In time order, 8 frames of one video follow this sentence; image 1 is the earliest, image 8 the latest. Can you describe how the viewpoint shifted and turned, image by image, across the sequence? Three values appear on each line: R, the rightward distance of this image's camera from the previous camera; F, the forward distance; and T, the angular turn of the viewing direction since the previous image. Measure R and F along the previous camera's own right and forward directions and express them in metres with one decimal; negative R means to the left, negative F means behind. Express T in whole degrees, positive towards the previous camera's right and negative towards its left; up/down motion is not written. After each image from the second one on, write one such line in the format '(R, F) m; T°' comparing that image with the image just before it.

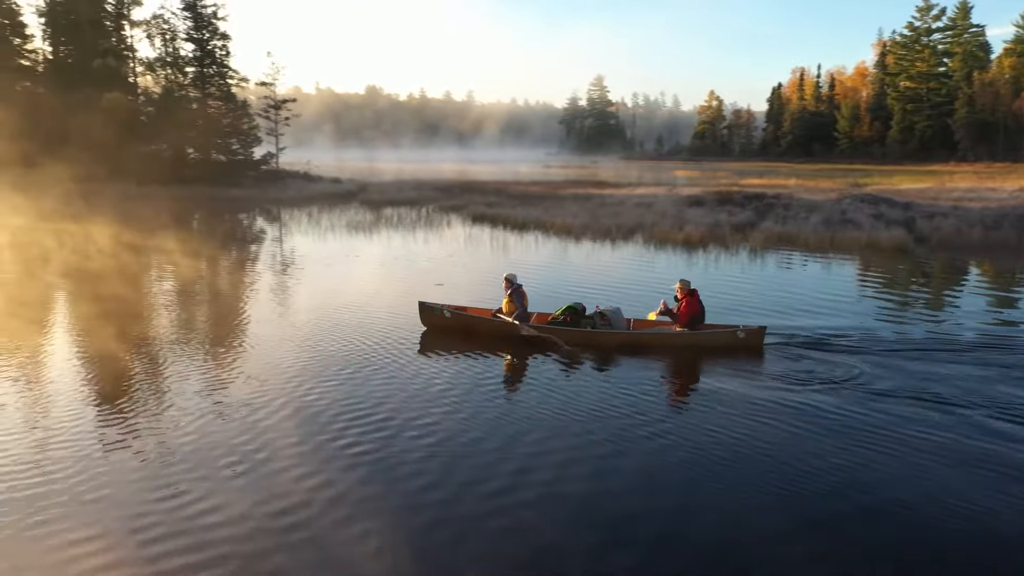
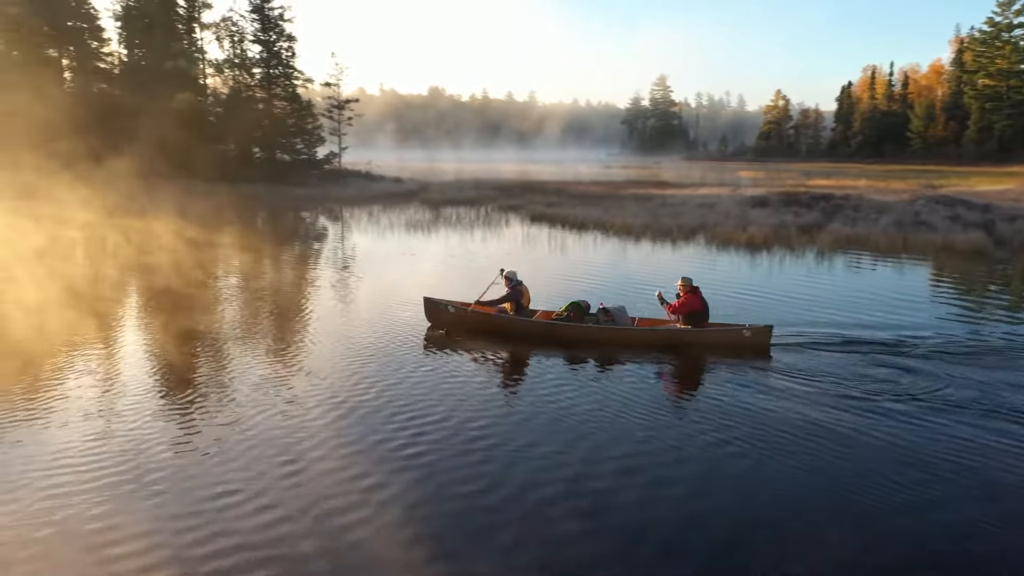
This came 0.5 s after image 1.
(0.0, +0.2) m; -4°
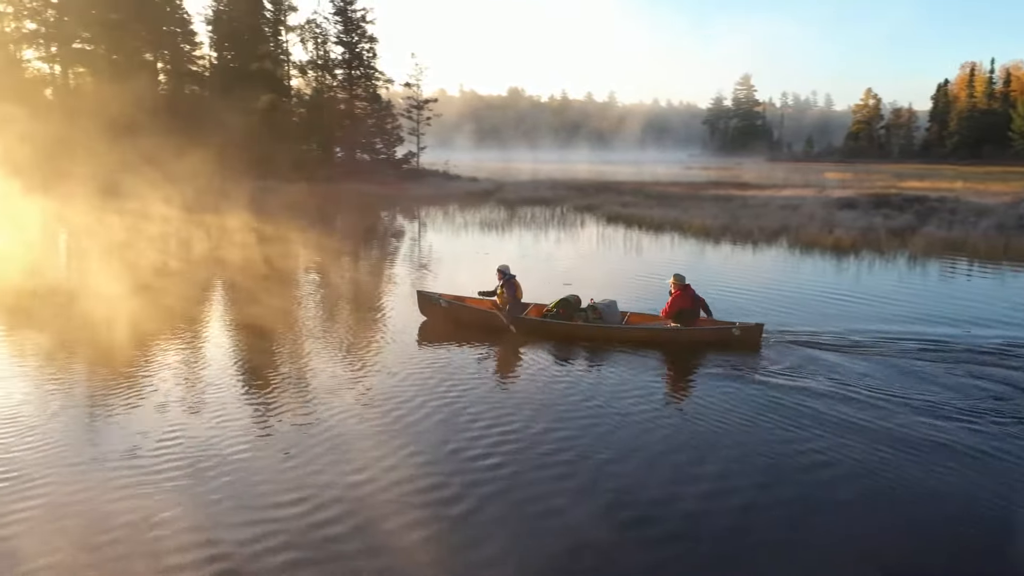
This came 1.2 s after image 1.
(+0.1, +0.3) m; -5°
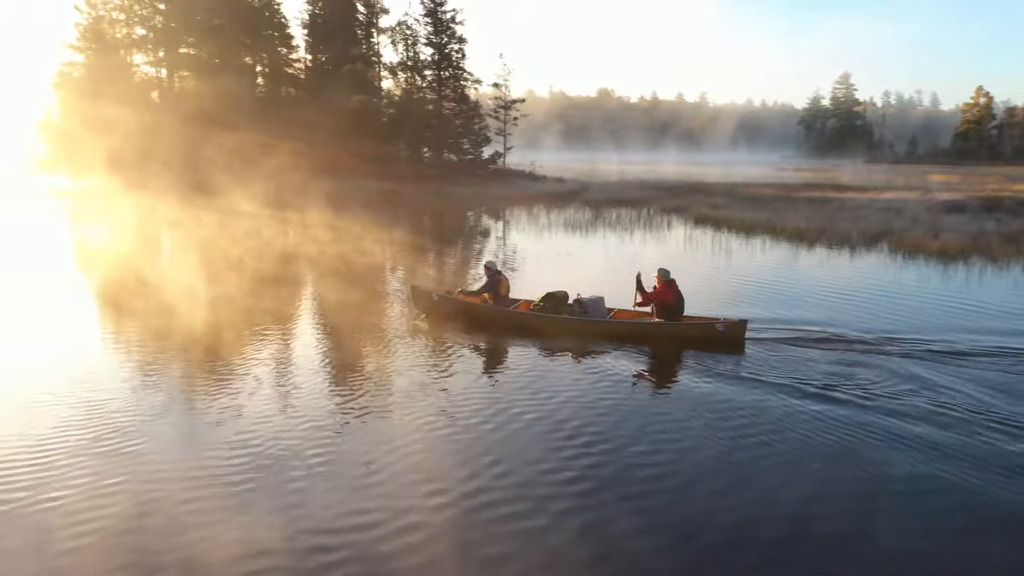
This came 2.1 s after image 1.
(+0.1, +0.3) m; -6°
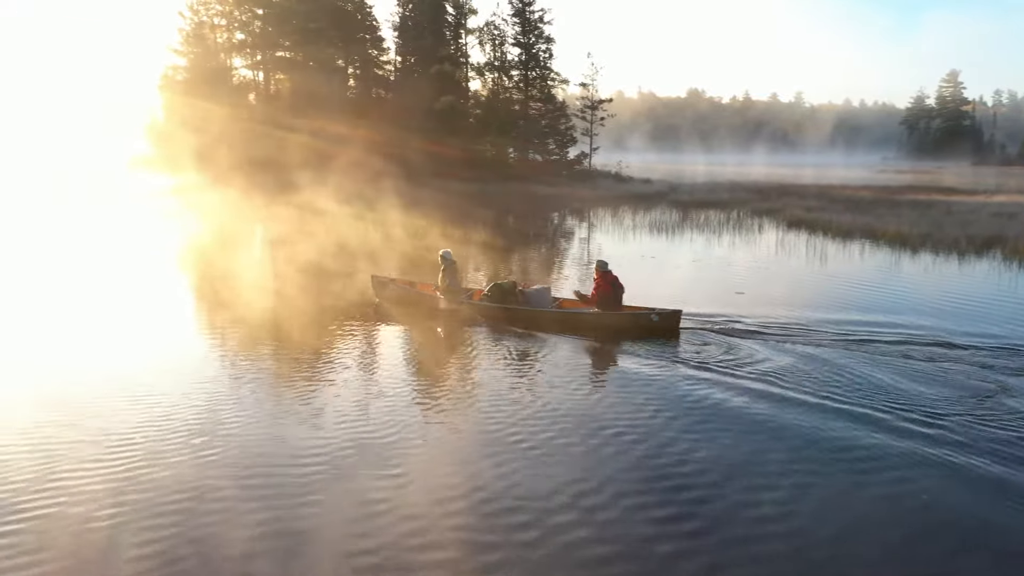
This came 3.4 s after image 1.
(+0.1, +0.4) m; -6°
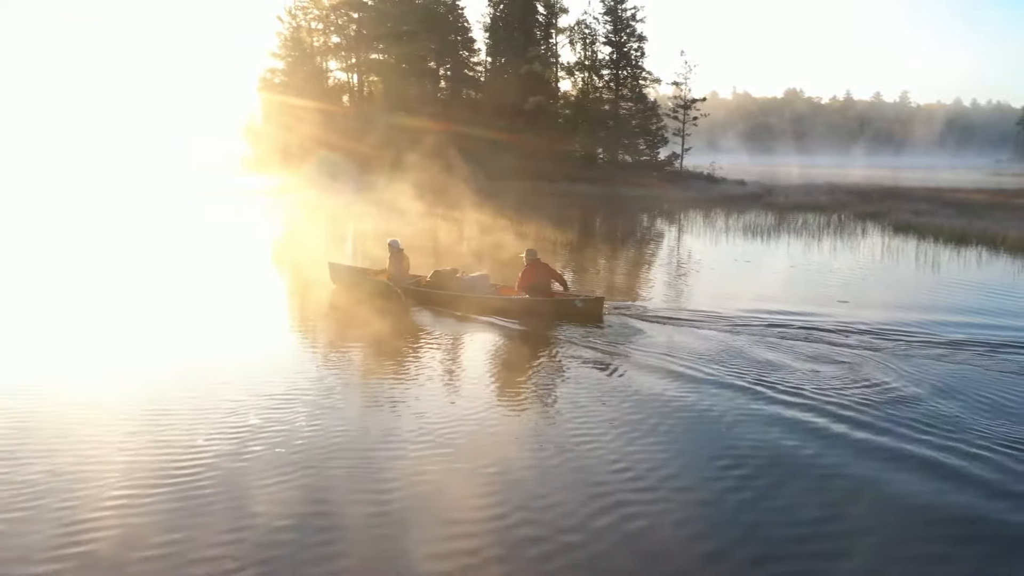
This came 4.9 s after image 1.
(+0.1, +0.5) m; -6°
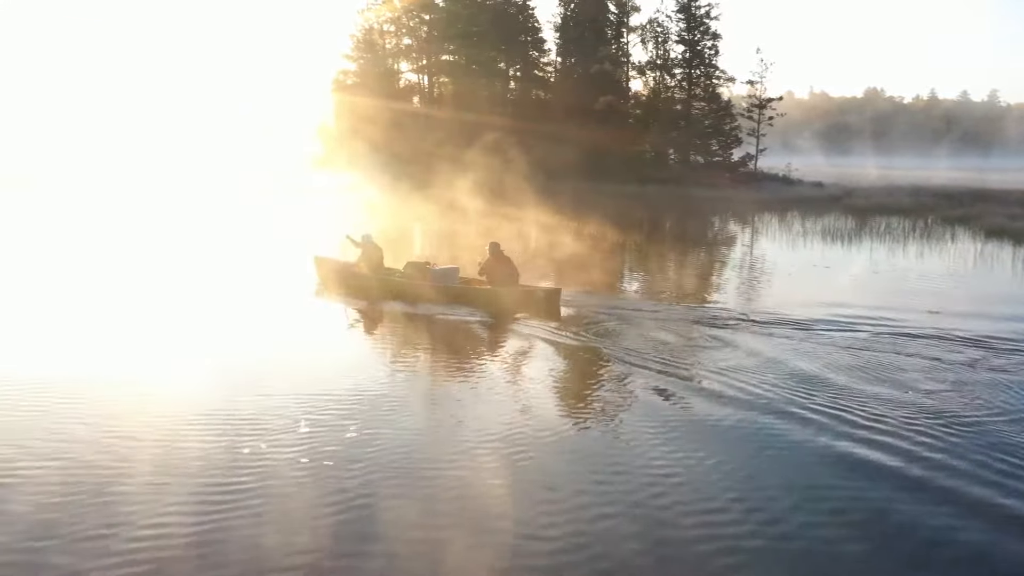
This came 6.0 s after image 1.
(0.0, +0.4) m; -5°
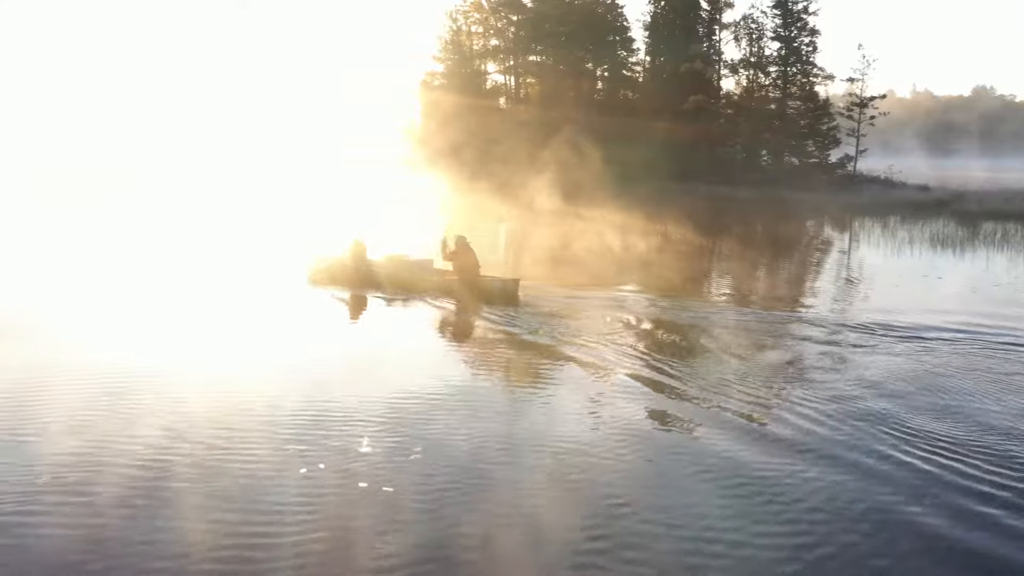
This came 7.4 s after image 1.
(0.0, +0.6) m; -6°
